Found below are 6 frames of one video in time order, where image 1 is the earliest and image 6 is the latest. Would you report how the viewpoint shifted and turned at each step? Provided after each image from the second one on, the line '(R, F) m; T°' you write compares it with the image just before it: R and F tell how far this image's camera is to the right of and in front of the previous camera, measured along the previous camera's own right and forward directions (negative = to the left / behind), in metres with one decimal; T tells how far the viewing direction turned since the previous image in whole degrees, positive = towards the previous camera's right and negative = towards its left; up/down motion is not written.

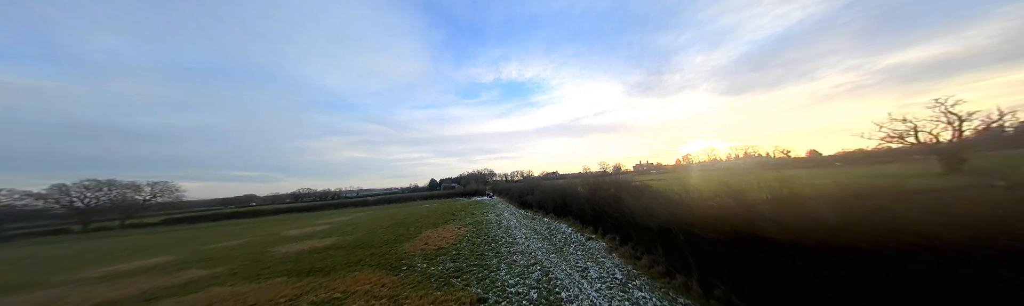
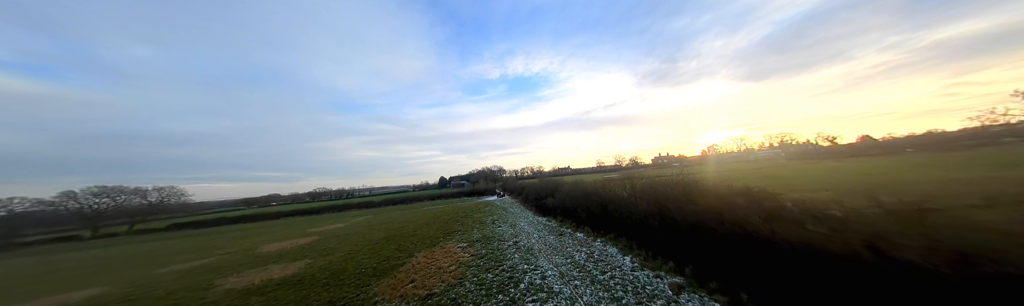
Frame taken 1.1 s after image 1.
(-0.8, +5.6) m; -3°
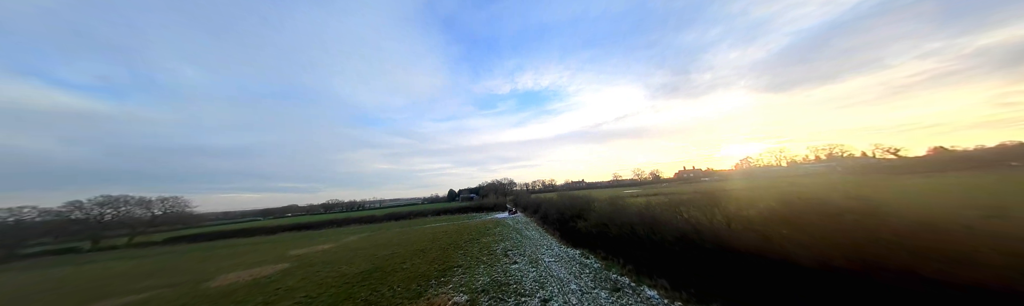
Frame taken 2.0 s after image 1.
(-0.8, +5.5) m; -3°
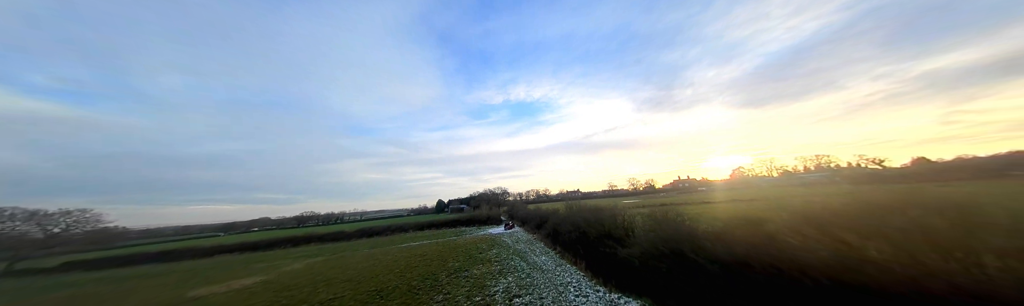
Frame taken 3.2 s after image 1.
(-1.0, +6.7) m; +2°
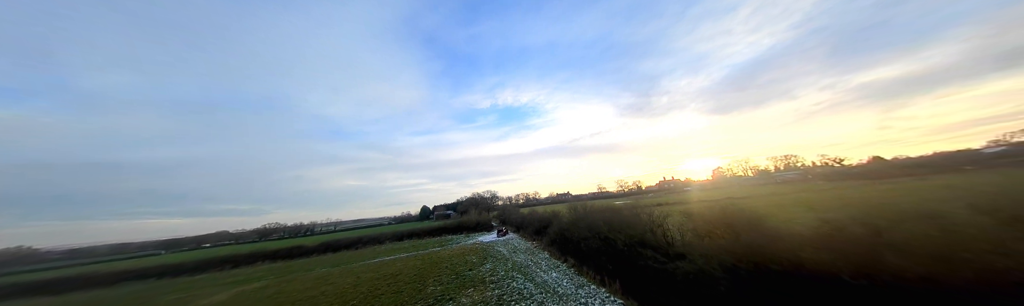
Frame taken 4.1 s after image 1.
(-0.9, +4.6) m; +3°
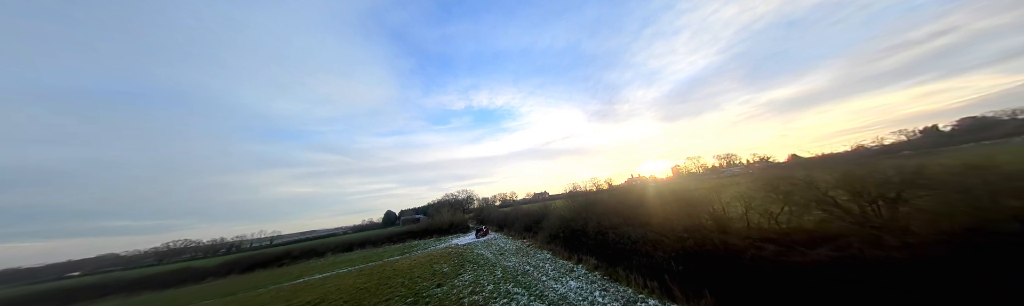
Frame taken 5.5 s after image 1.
(-1.0, +5.6) m; +7°
